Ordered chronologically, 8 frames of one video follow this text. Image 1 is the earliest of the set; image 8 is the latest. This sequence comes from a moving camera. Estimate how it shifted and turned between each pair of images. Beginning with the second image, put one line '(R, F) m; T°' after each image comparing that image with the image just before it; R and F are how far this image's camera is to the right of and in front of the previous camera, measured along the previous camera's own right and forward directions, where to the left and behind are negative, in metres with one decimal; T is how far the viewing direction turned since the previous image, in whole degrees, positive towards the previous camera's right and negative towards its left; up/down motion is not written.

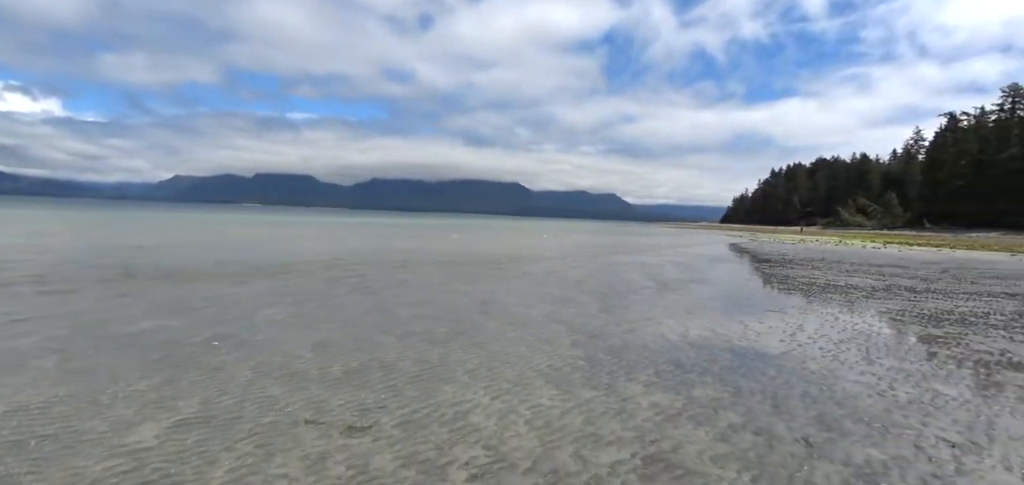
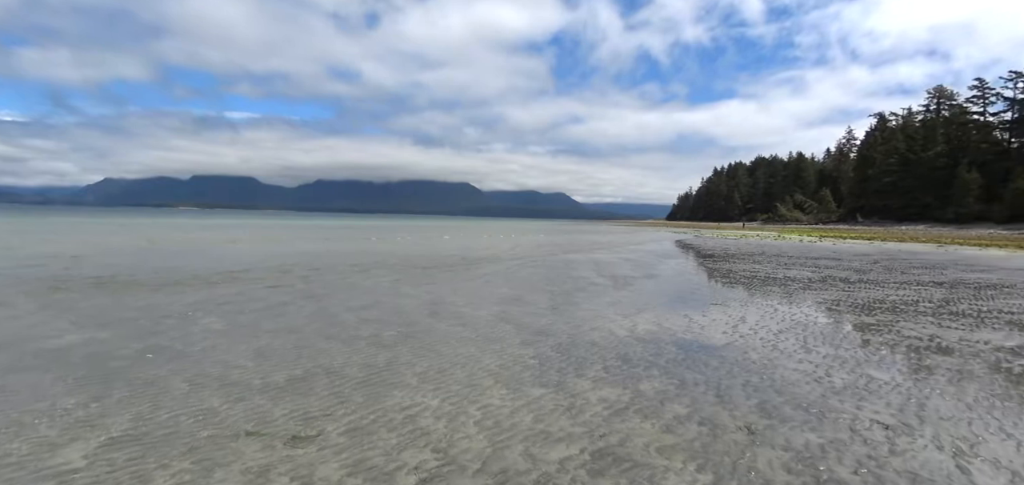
(+0.7, 0.0) m; +1°
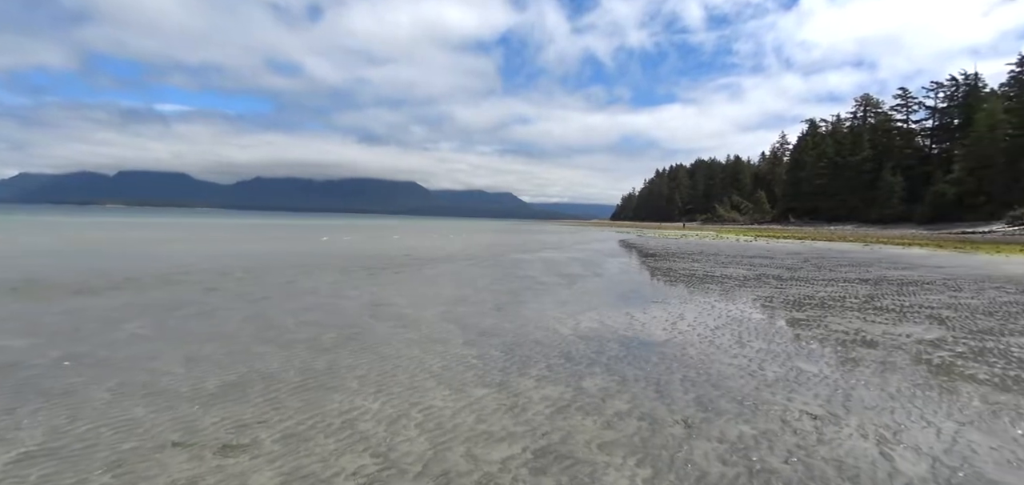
(+0.4, 0.0) m; +4°
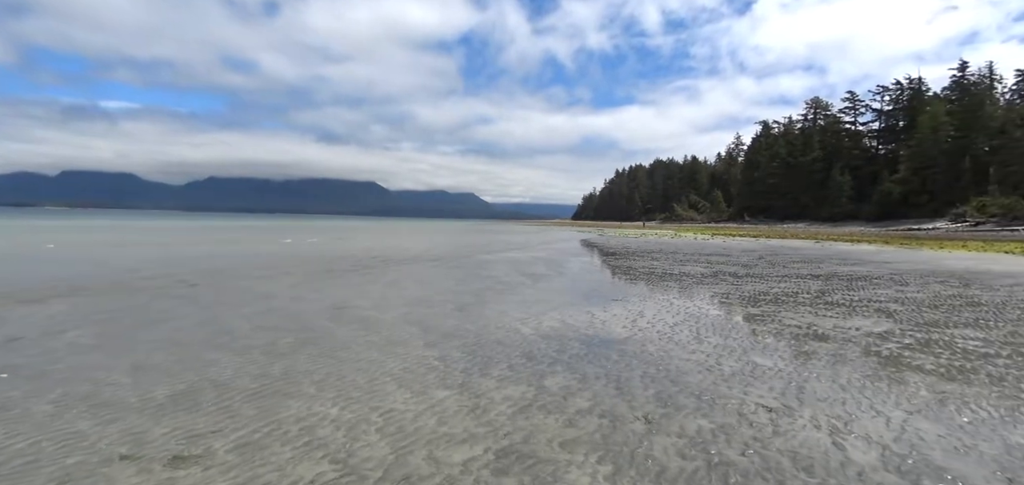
(+0.2, 0.0) m; +3°
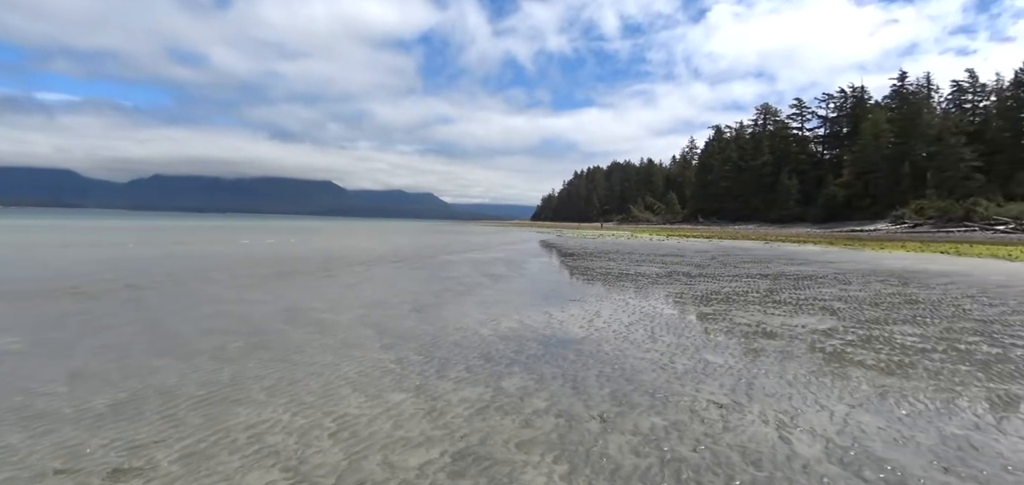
(+0.2, 0.0) m; +4°
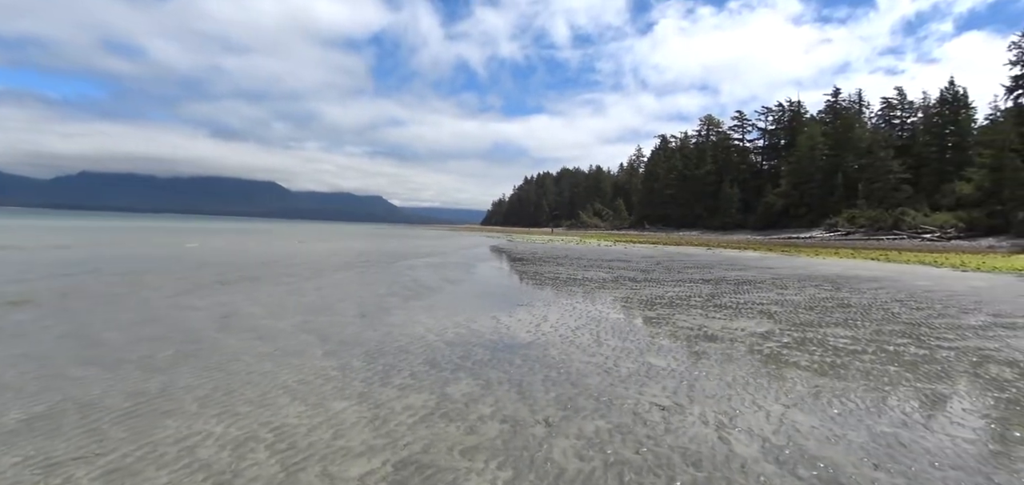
(+0.3, 0.0) m; +4°
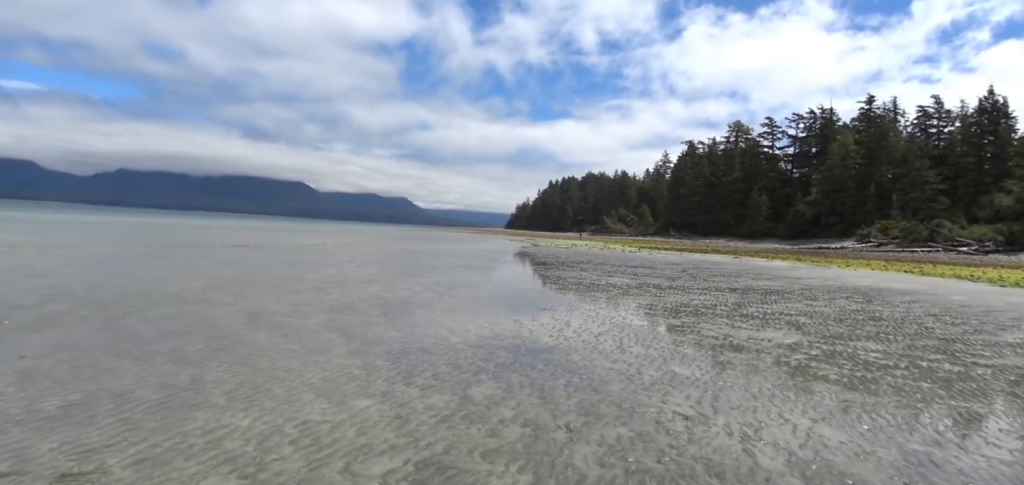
(-0.1, 0.0) m; -2°
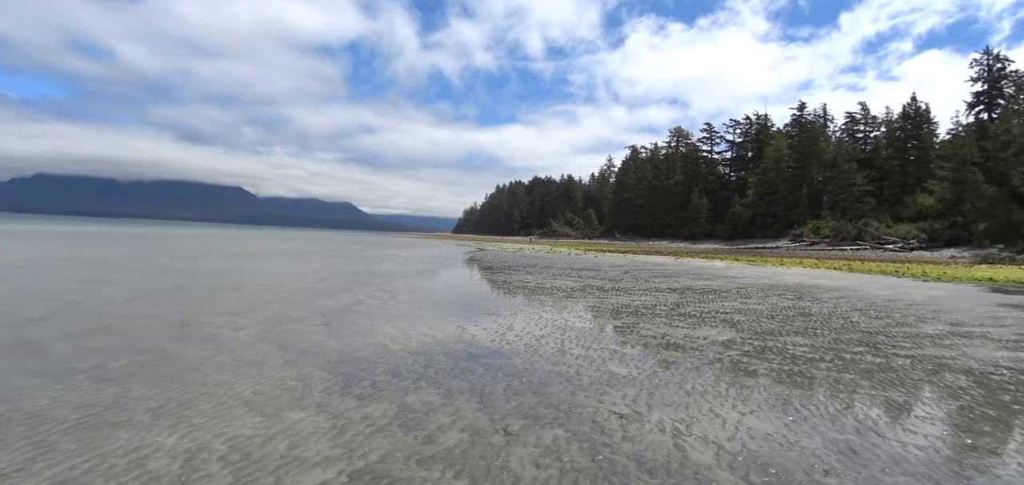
(+0.5, -0.1) m; +4°
